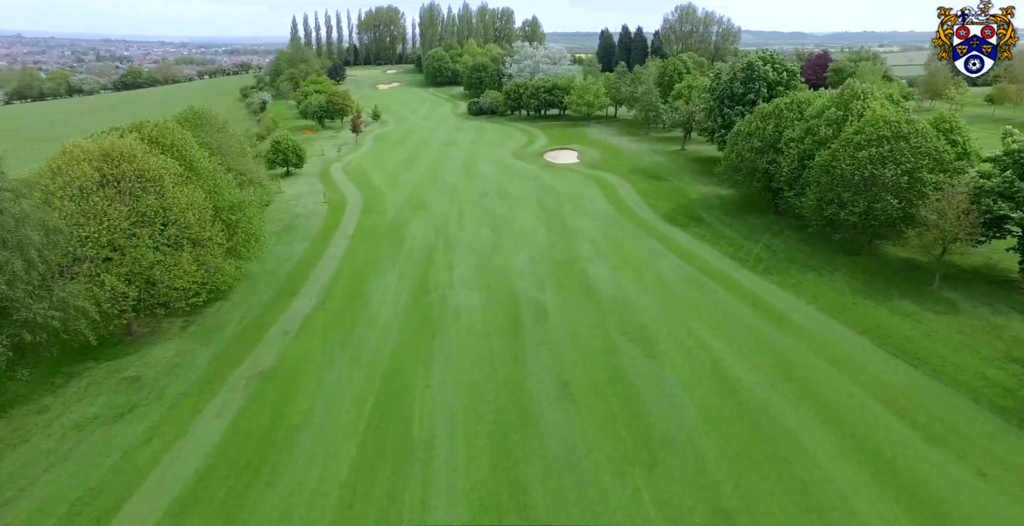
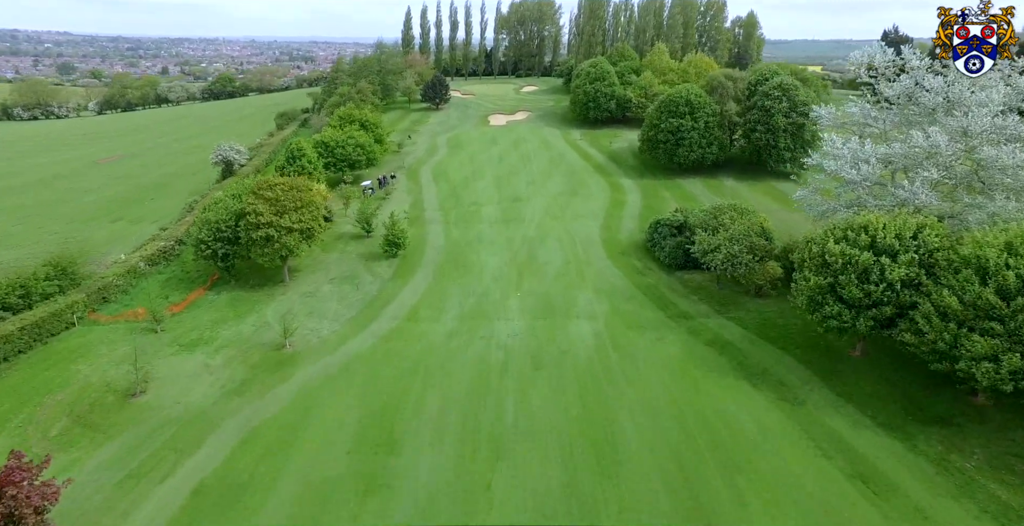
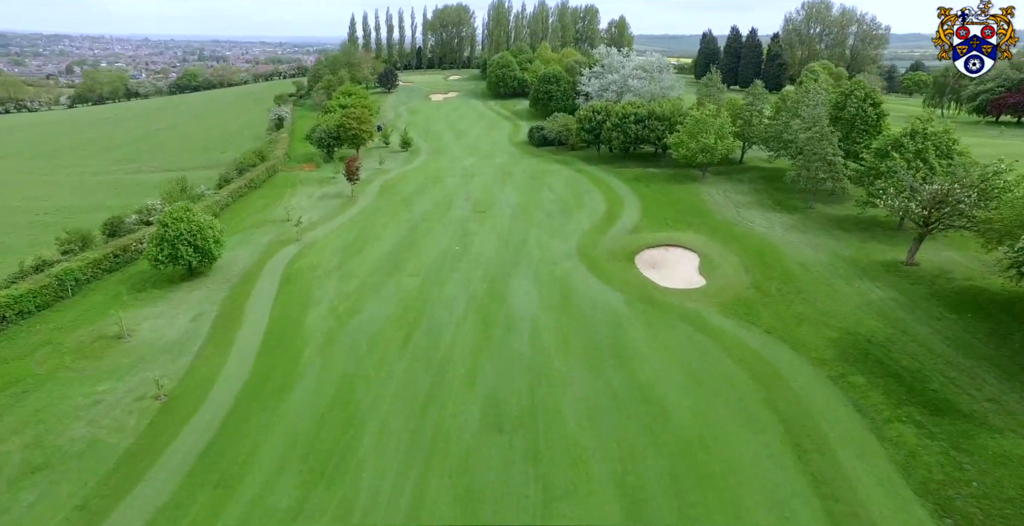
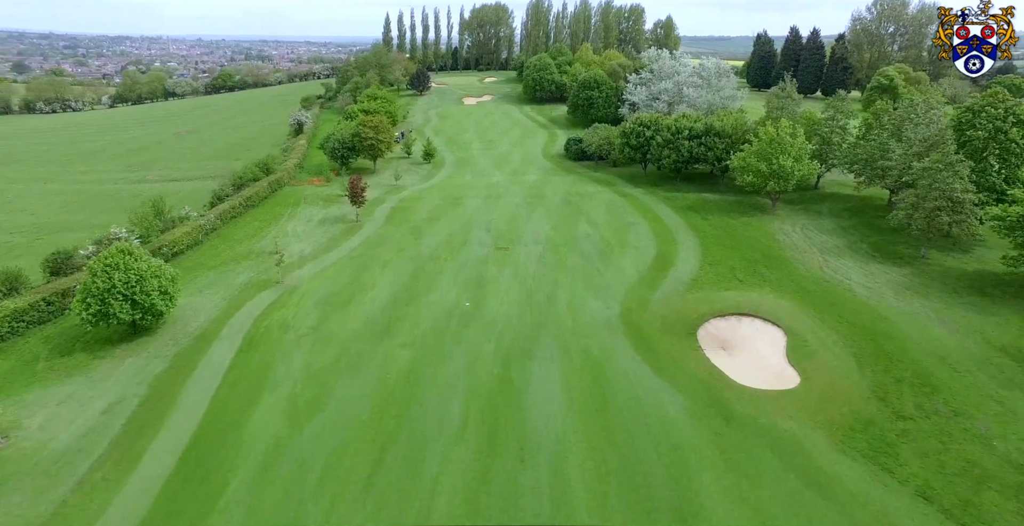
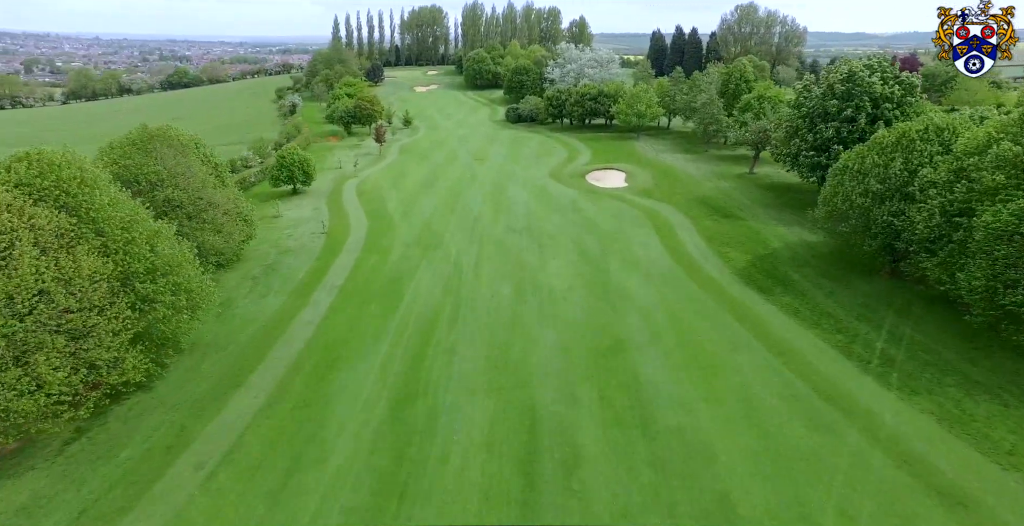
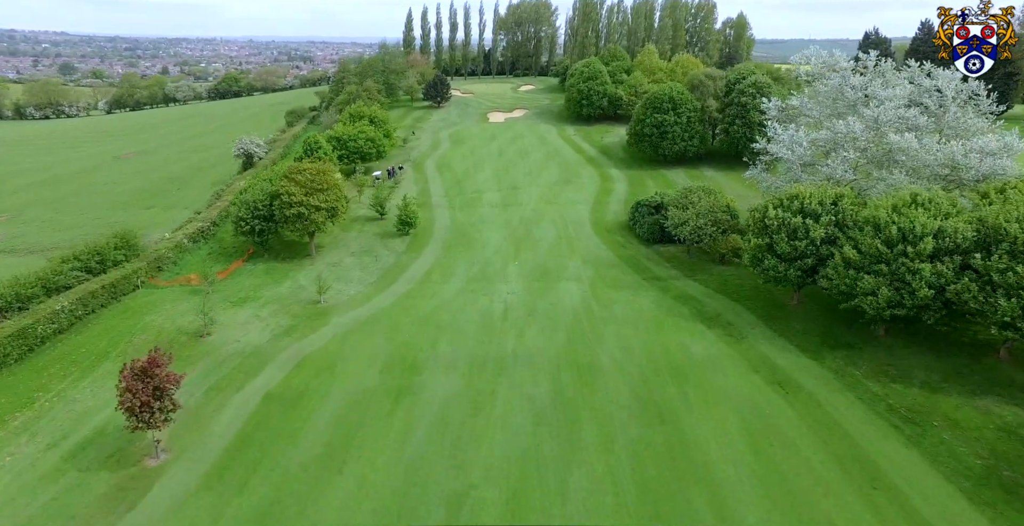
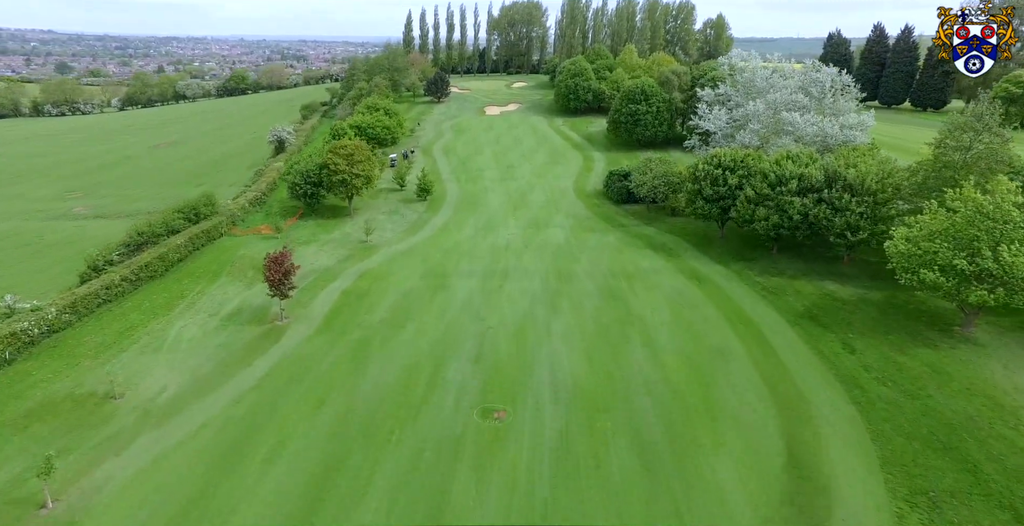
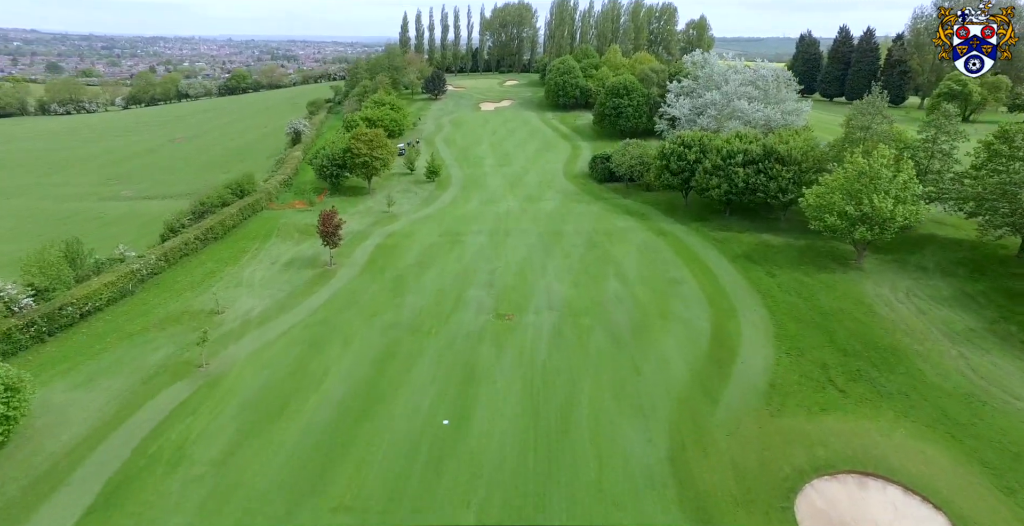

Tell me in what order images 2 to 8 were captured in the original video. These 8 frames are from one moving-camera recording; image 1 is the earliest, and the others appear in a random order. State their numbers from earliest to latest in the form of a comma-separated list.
5, 3, 4, 8, 7, 6, 2
